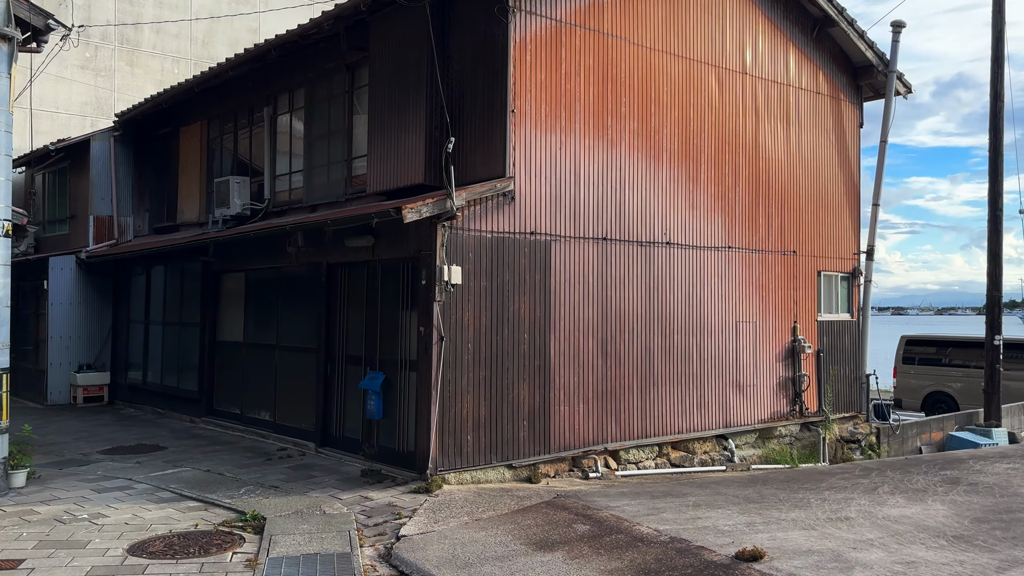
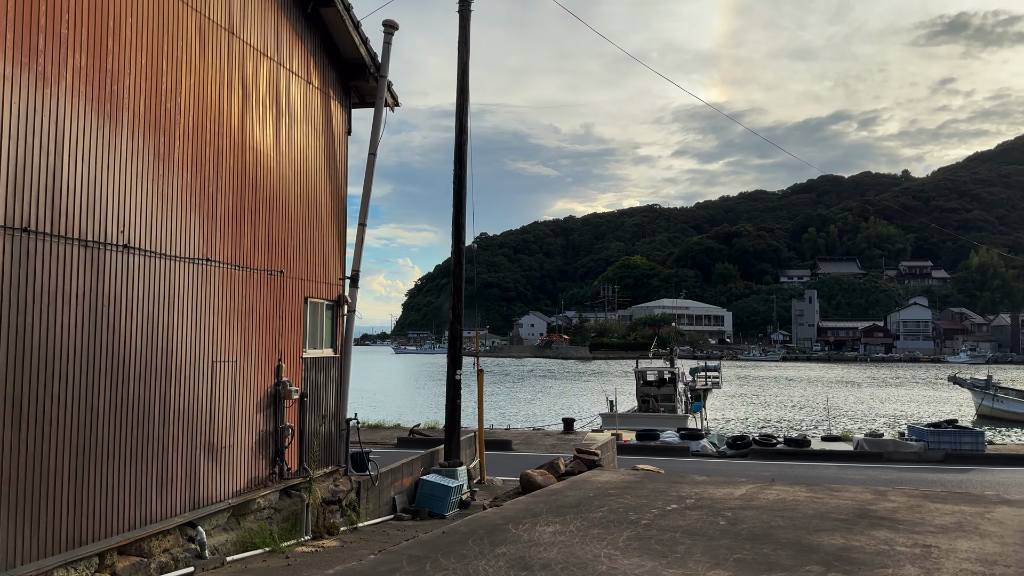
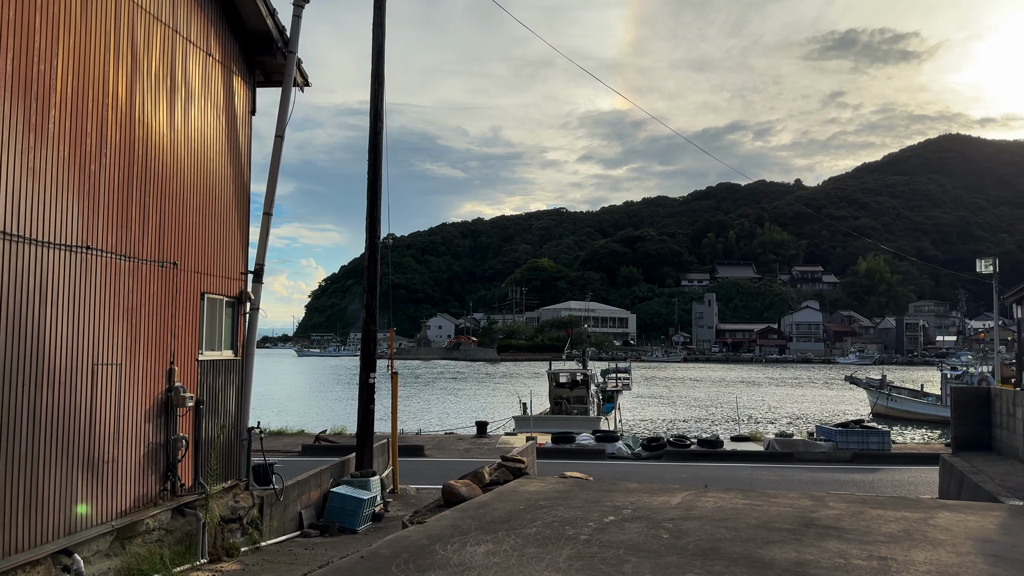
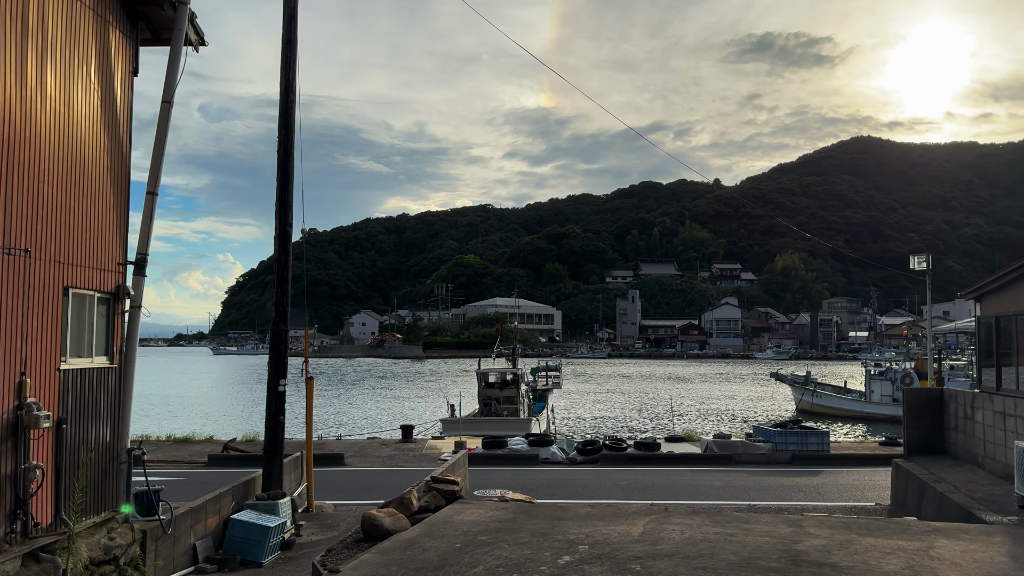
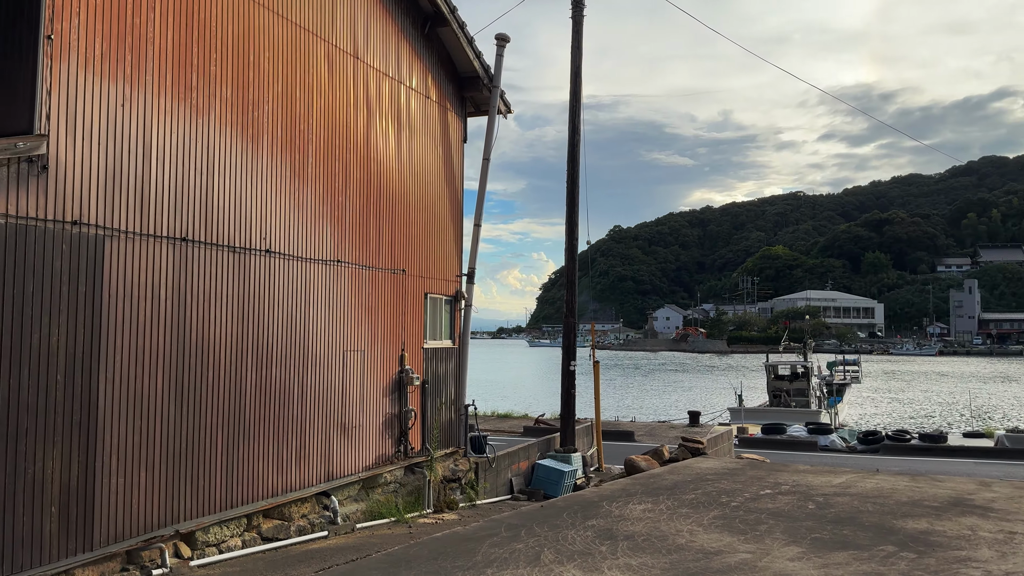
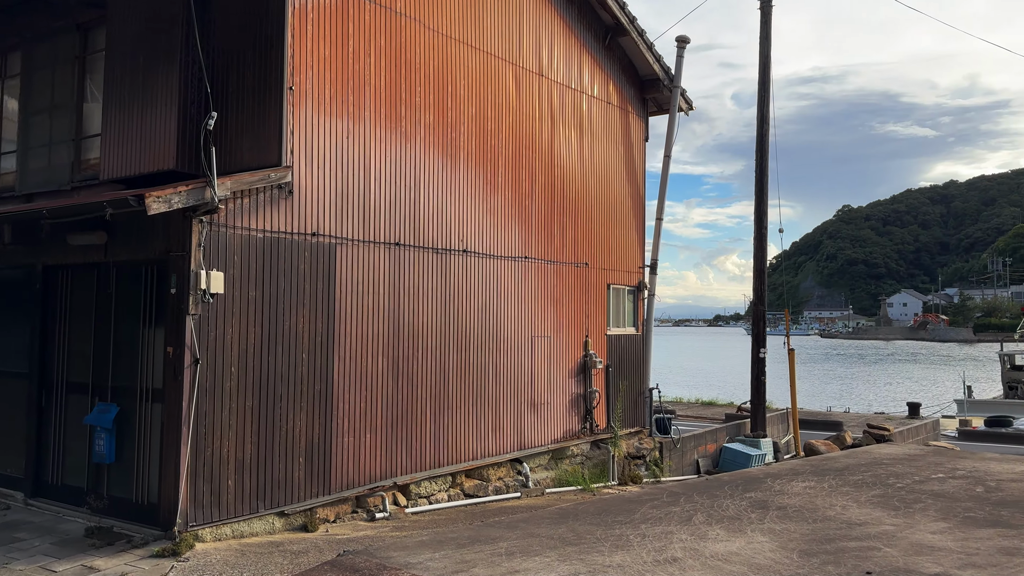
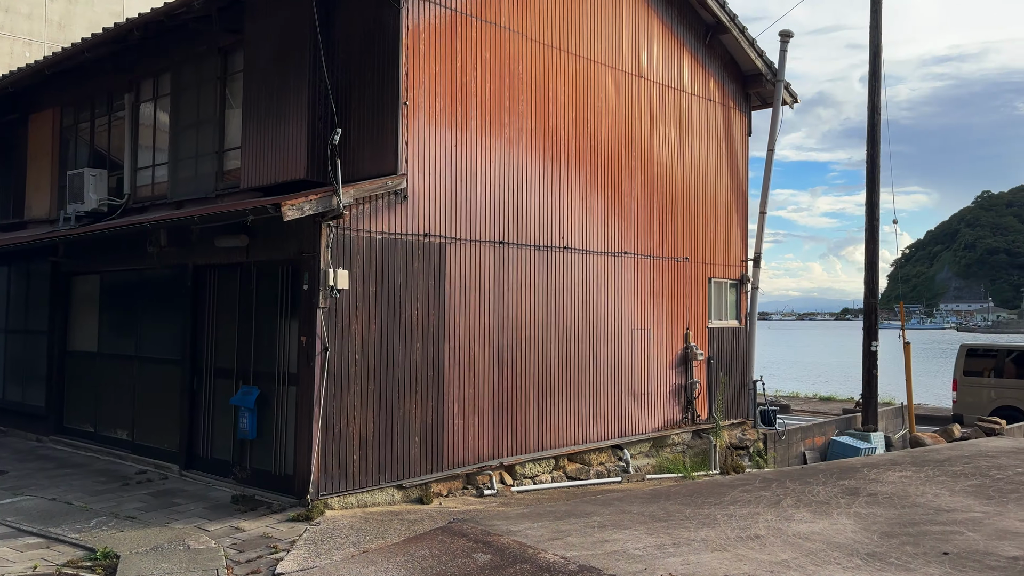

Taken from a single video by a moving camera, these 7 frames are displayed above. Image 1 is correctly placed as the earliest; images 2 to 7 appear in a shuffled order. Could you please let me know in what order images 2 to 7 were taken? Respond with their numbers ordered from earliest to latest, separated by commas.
7, 6, 5, 2, 3, 4
